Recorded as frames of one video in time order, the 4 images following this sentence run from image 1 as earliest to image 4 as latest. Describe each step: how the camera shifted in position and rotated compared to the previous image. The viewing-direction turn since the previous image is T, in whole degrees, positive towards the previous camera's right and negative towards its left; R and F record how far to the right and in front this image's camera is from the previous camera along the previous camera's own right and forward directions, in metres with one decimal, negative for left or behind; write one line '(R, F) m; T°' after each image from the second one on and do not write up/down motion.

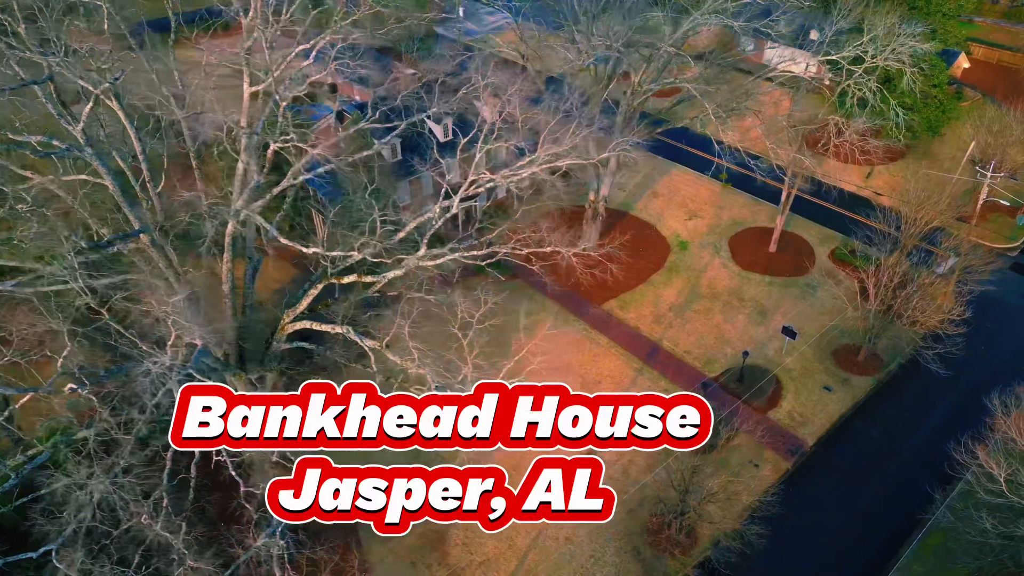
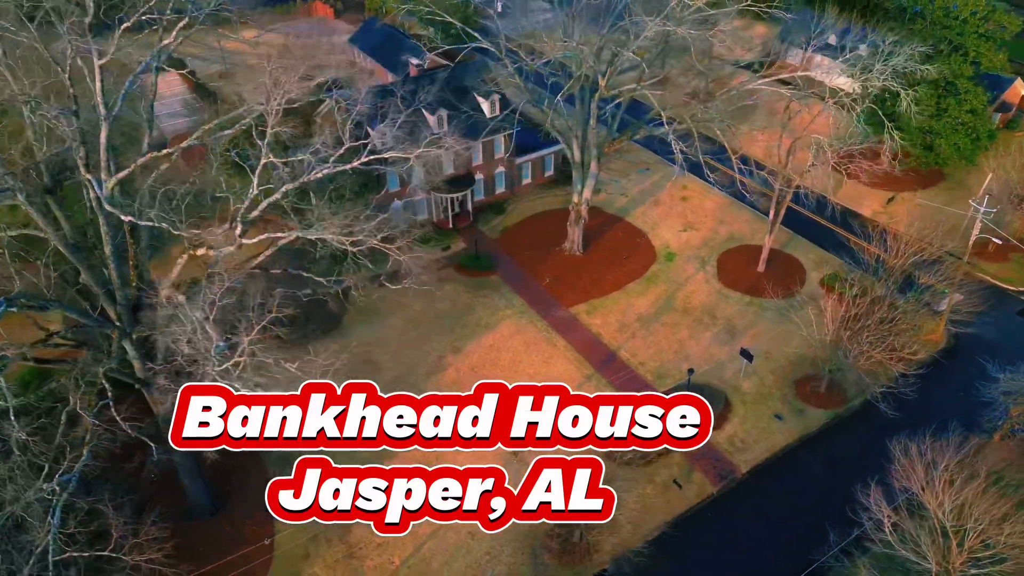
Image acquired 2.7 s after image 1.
(+4.6, +0.1) m; -6°
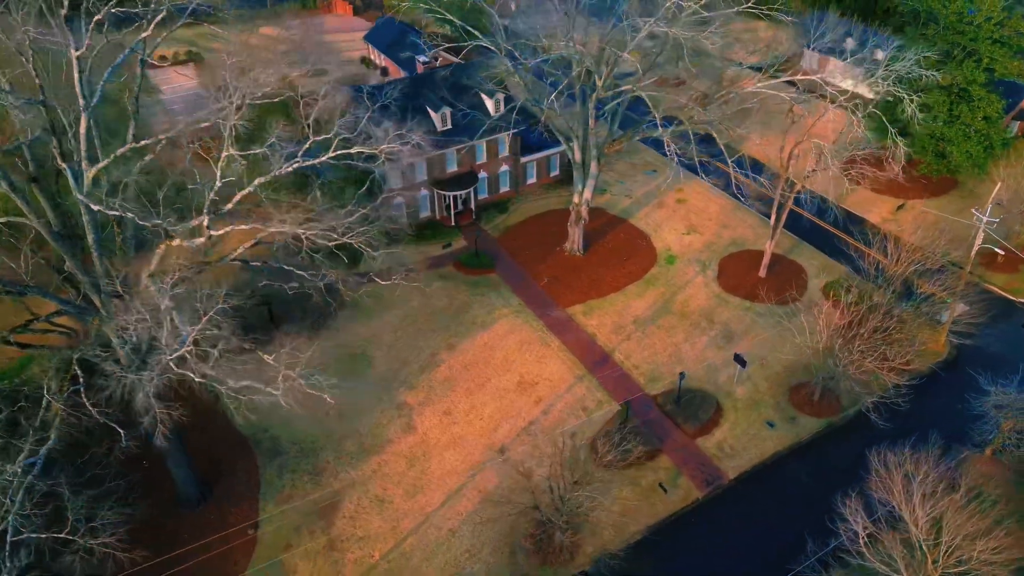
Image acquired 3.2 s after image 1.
(+1.0, 0.0) m; -2°
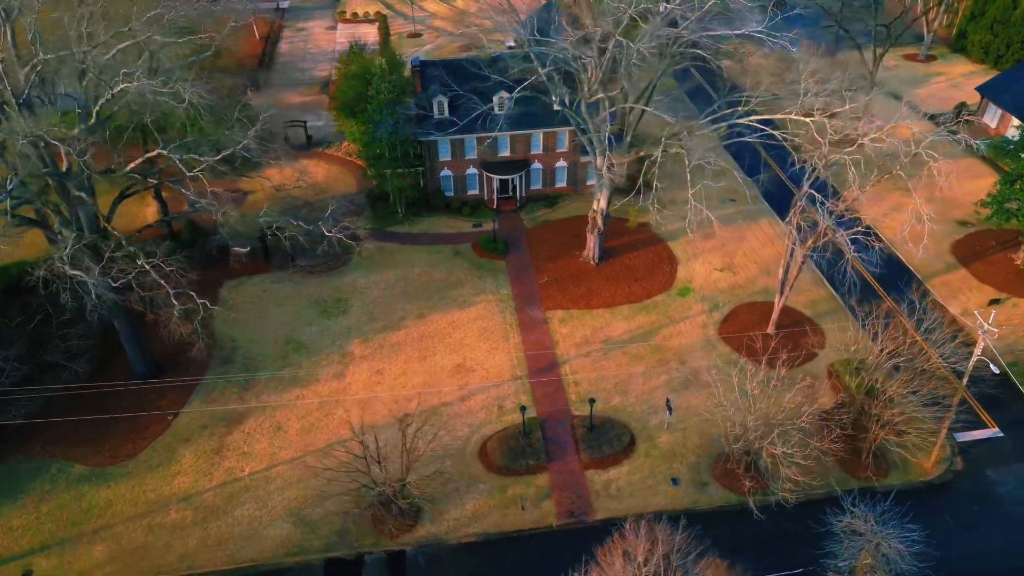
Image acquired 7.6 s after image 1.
(+9.2, +1.2) m; -17°
